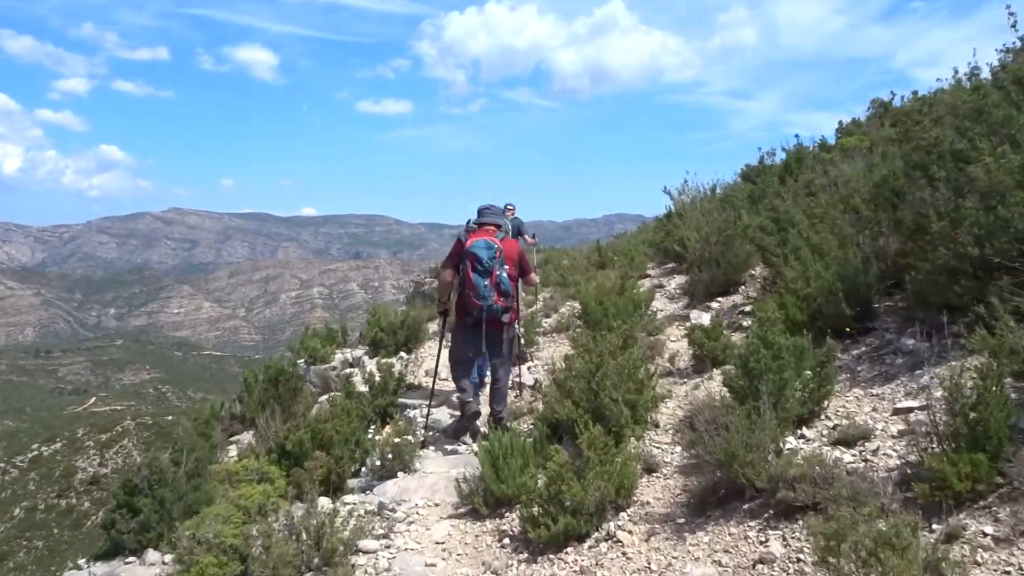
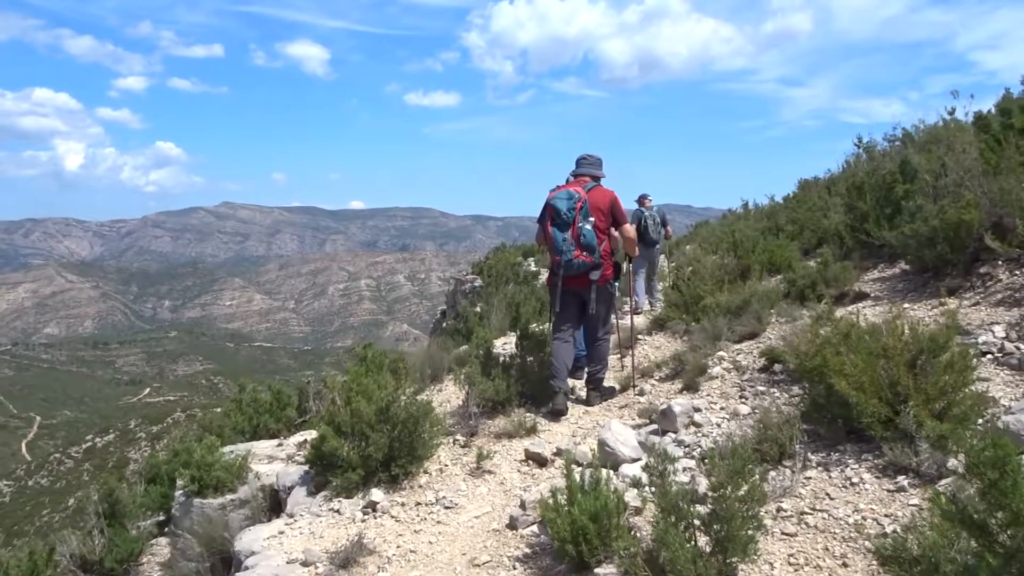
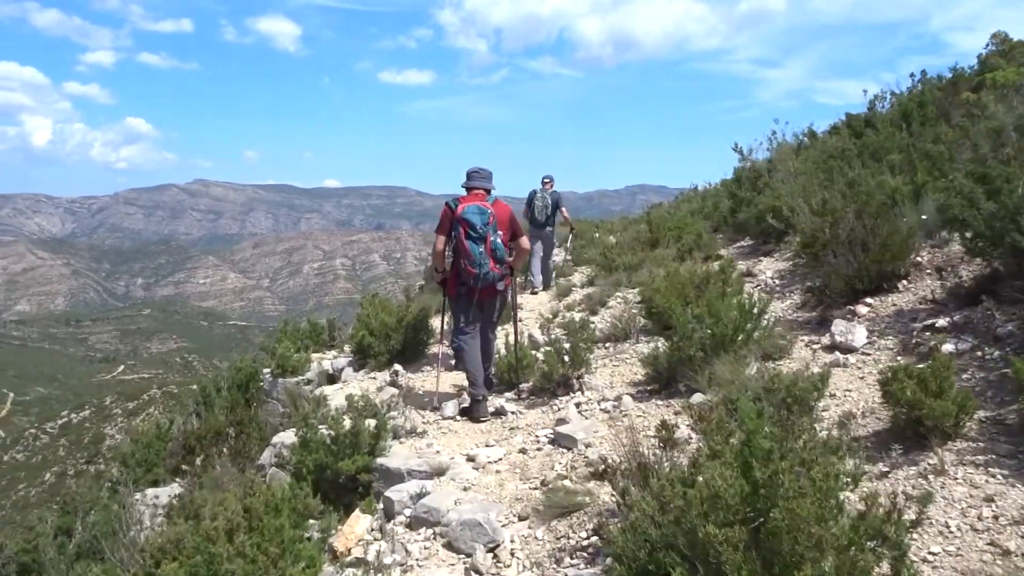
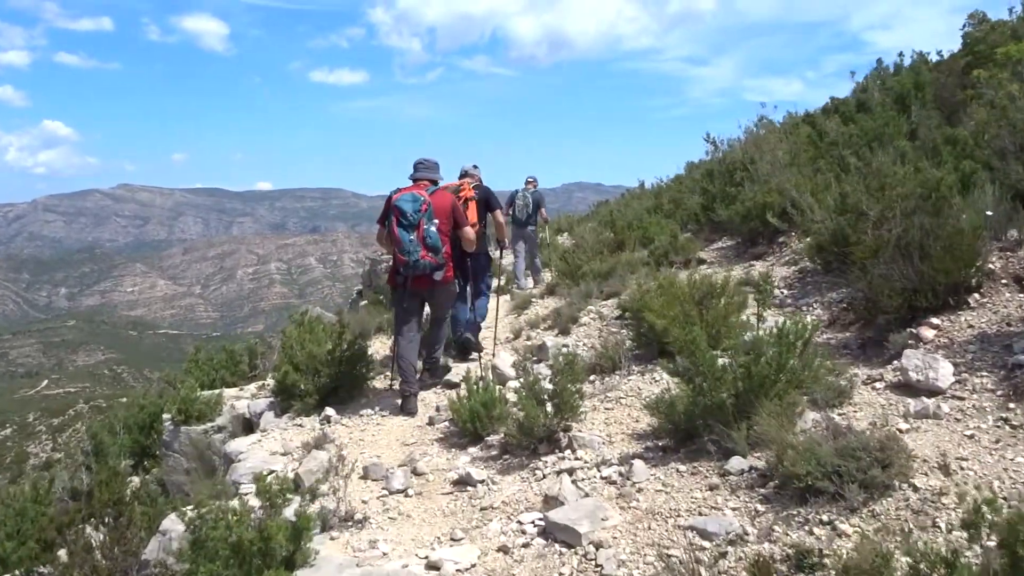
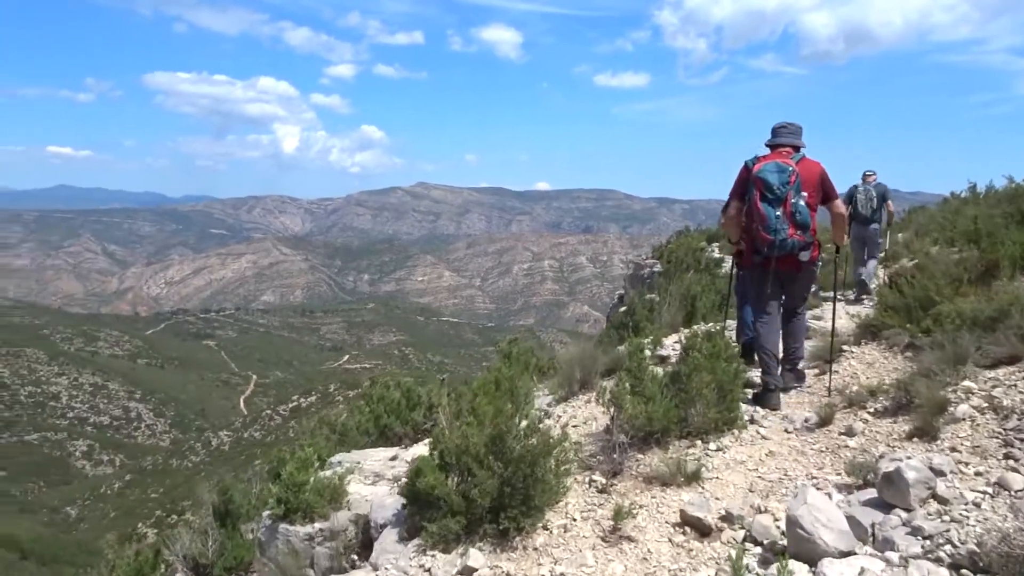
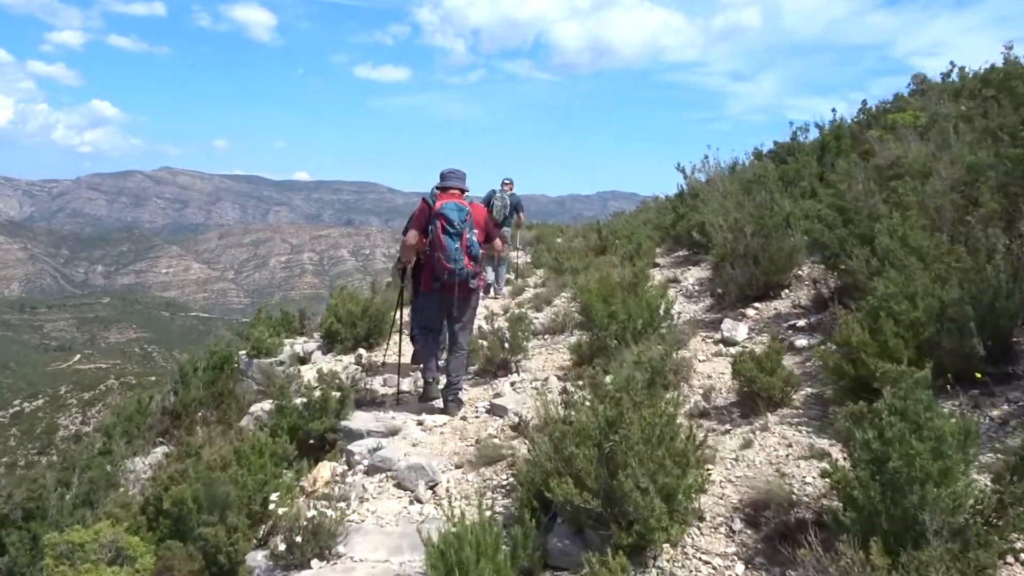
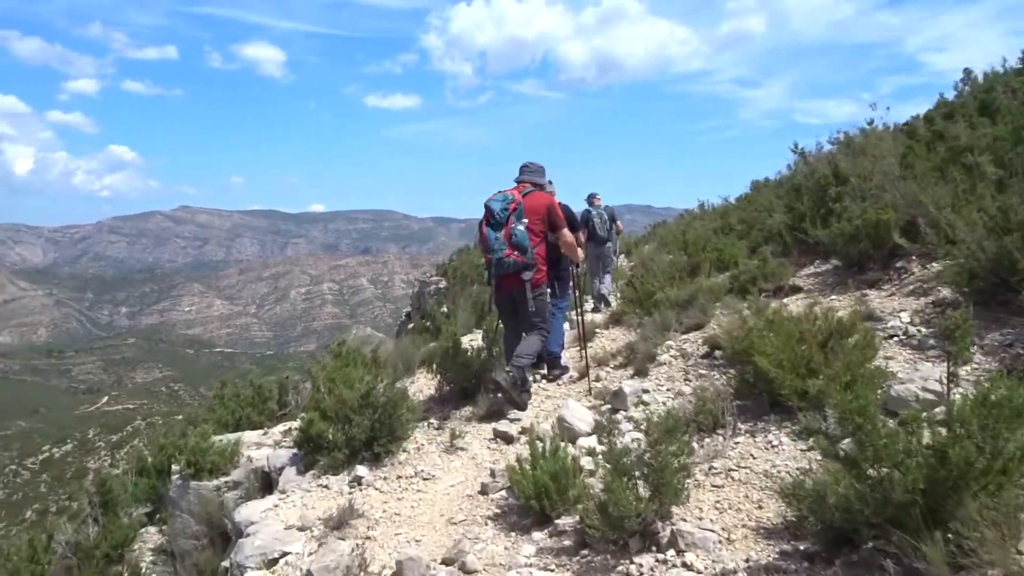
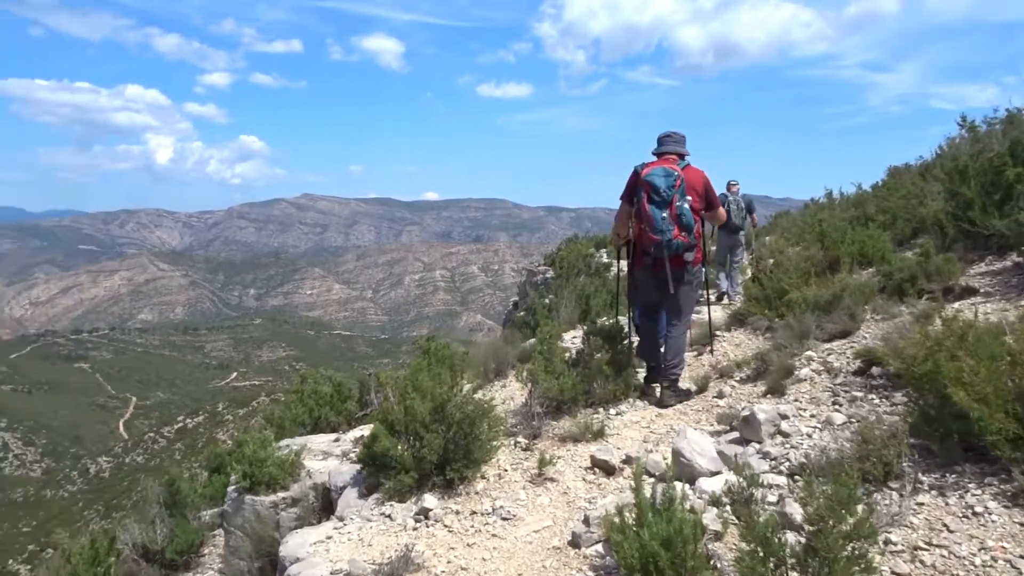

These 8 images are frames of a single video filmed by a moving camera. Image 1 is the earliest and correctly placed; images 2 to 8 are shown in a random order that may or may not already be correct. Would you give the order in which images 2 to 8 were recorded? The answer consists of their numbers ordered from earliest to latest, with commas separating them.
6, 3, 4, 7, 2, 8, 5
